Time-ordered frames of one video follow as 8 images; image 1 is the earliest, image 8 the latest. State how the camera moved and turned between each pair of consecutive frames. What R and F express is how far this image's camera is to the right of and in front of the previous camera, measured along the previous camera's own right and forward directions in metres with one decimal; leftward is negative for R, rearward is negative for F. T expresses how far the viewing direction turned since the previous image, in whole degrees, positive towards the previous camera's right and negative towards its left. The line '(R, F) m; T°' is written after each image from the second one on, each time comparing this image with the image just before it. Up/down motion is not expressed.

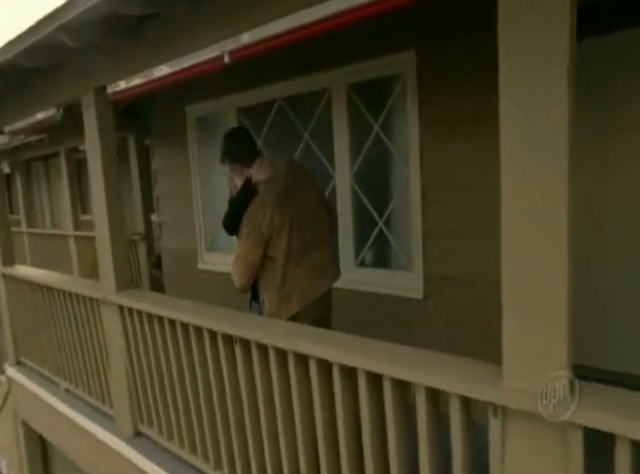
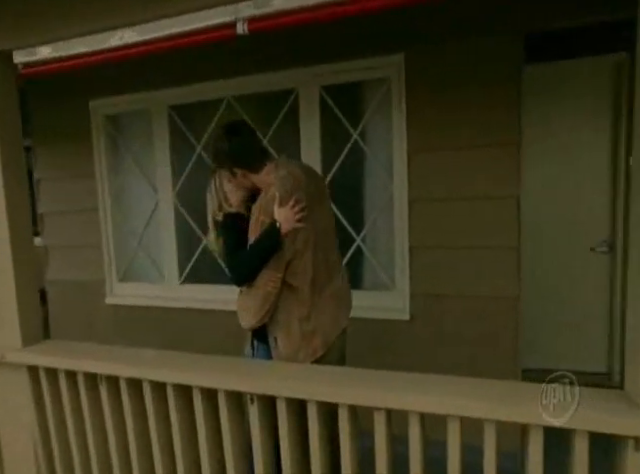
(-1.0, +0.7) m; +20°
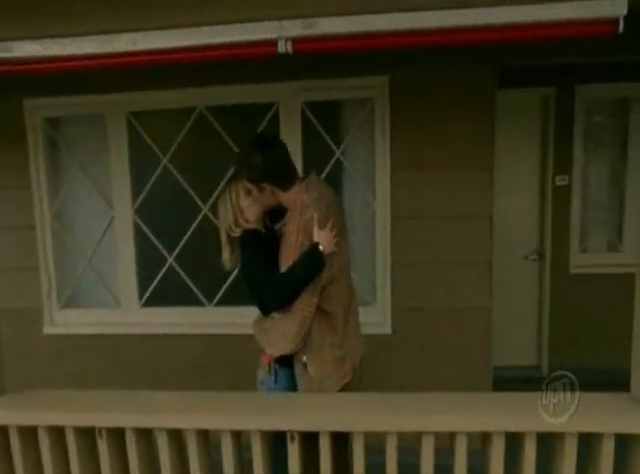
(-0.8, +0.1) m; +15°
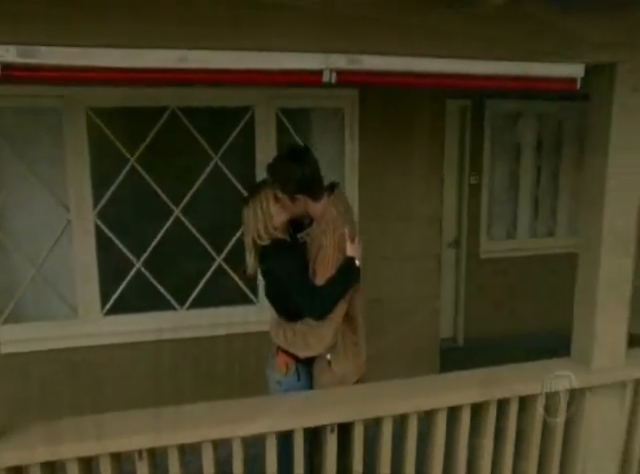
(-0.8, 0.0) m; +17°
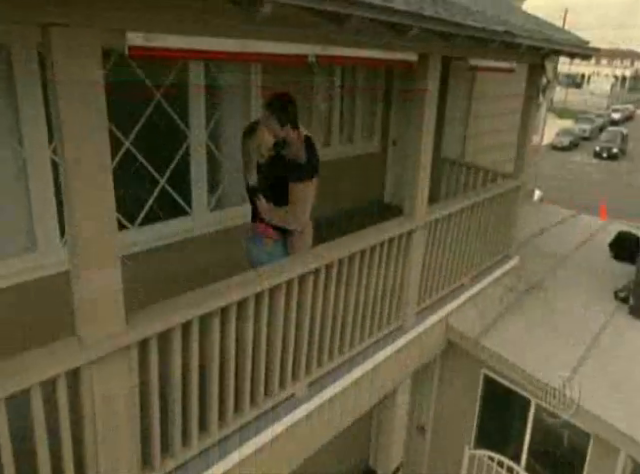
(-0.2, +0.1) m; +4°
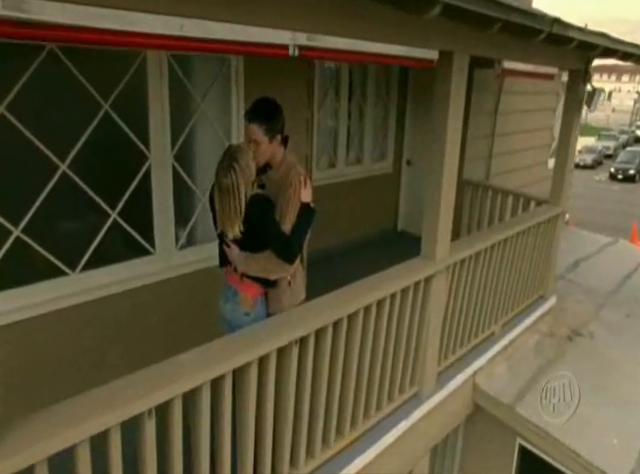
(+0.1, +0.8) m; -2°
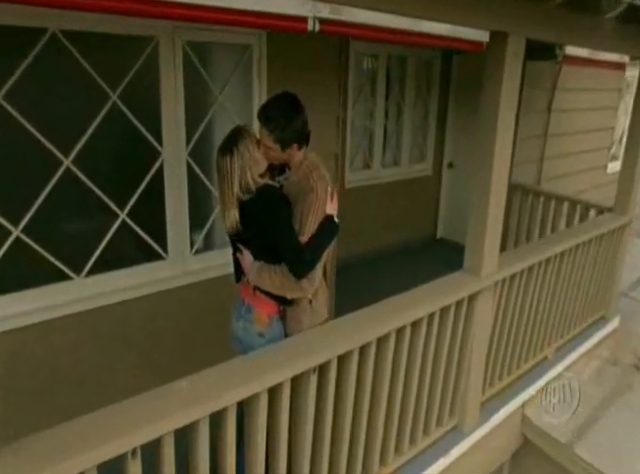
(+0.1, +0.3) m; -5°
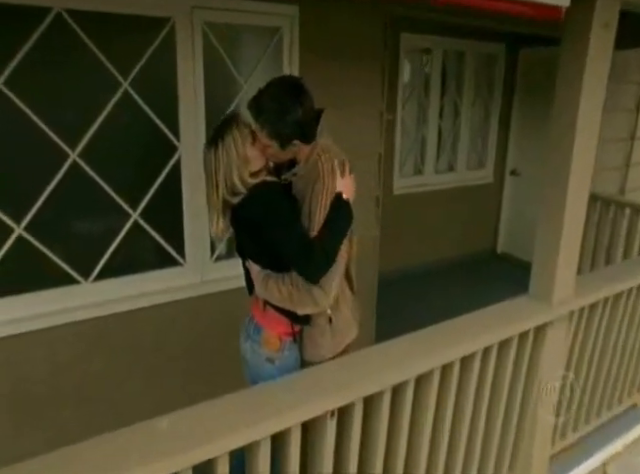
(+0.1, +0.4) m; -7°
